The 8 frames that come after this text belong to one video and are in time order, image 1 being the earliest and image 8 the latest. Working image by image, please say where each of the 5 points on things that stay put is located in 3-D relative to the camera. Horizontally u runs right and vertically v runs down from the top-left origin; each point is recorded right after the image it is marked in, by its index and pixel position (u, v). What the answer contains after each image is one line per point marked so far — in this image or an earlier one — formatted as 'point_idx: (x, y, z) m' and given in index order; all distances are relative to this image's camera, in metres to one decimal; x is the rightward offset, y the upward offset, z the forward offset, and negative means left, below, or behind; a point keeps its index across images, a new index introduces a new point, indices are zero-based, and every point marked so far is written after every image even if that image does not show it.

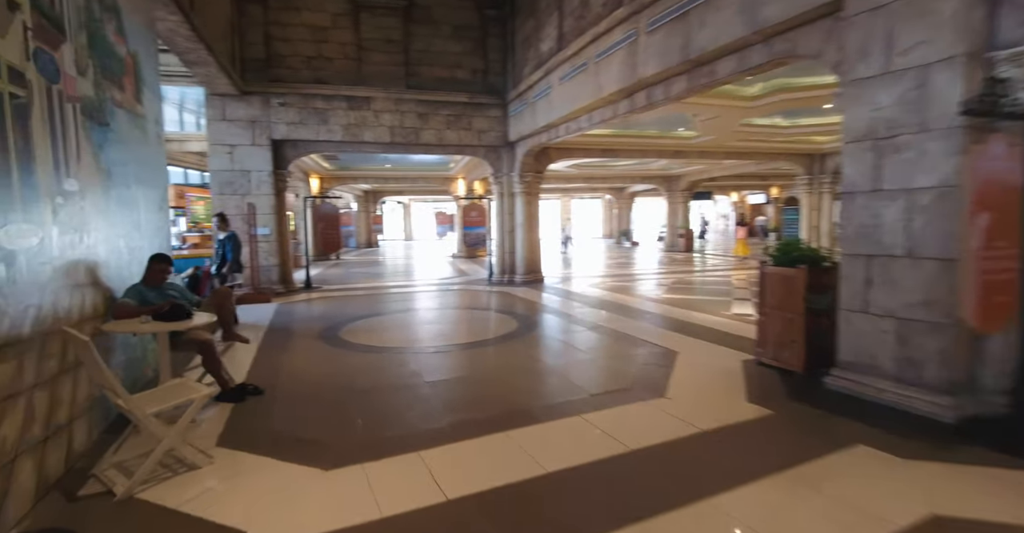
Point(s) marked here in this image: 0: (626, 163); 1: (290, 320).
0: (+4.4, +4.0, +17.7) m
1: (-3.0, -0.8, +6.3) m
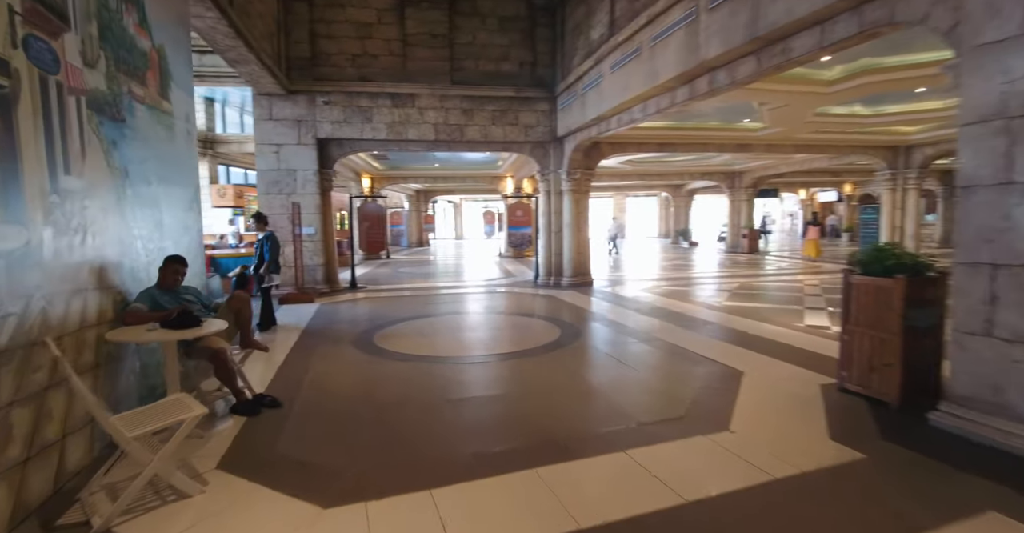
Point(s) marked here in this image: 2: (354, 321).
0: (+6.2, +3.9, +16.7) m
1: (-2.5, -0.8, +6.2) m
2: (-2.2, -0.8, +6.3) m
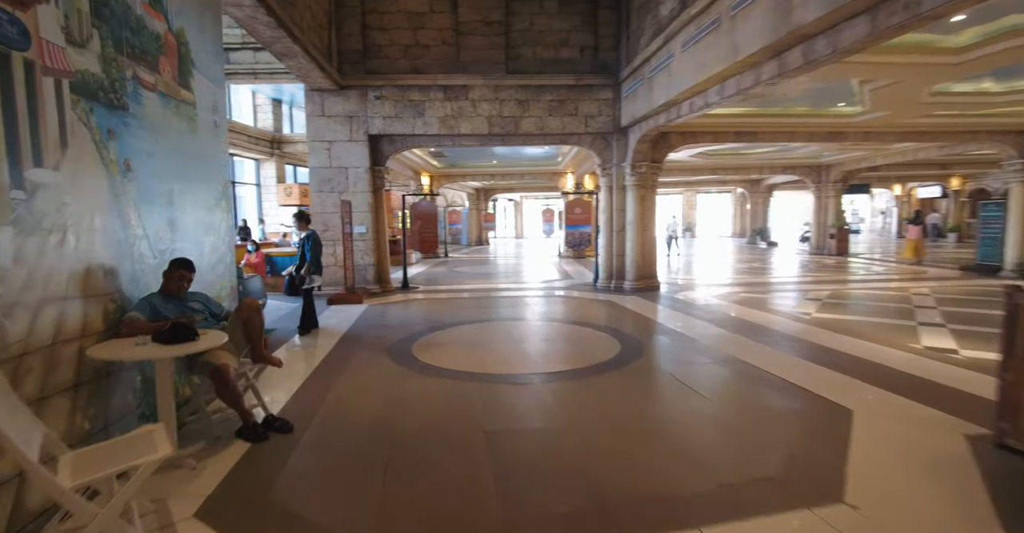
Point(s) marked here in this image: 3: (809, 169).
0: (+8.3, +3.8, +15.1) m
1: (-1.8, -0.8, +5.9) m
2: (-1.5, -0.8, +5.9) m
3: (+12.6, +4.2, +19.6) m
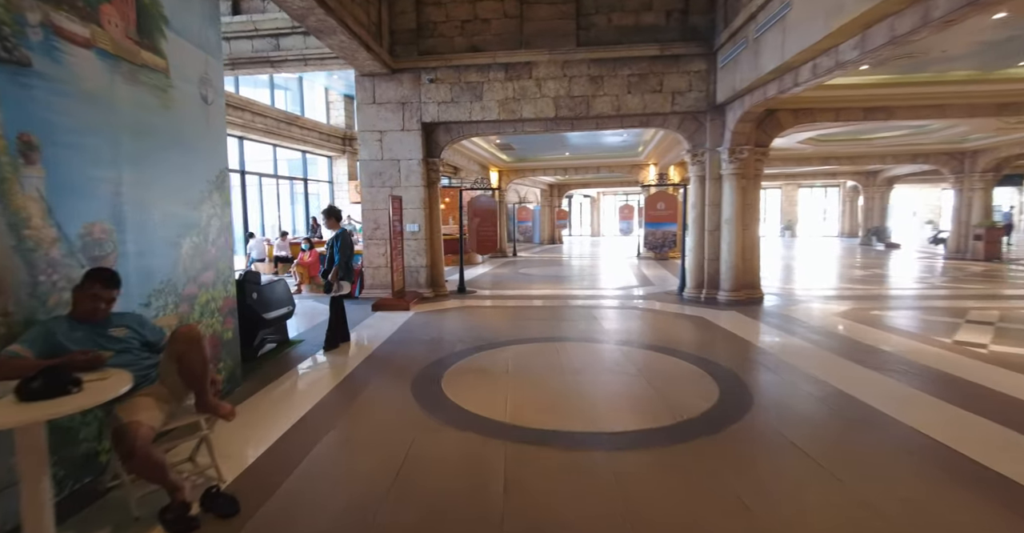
0: (+10.4, +3.6, +12.5) m
1: (-1.1, -0.8, +5.2) m
2: (-0.8, -0.8, +5.1) m
3: (+15.4, +3.9, +16.2) m
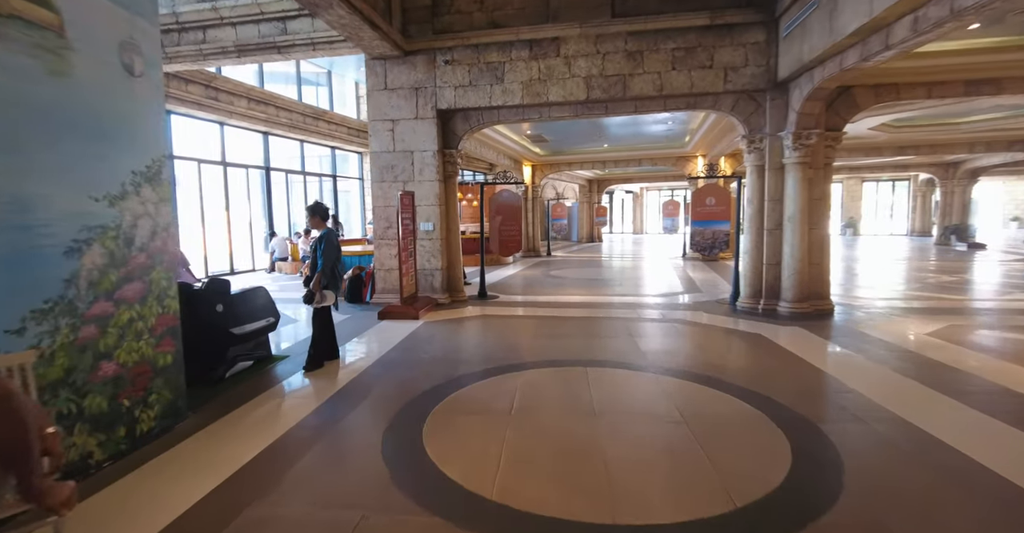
0: (+11.2, +3.5, +10.8) m
1: (-1.0, -0.9, +4.5) m
2: (-0.7, -0.9, +4.4) m
3: (+16.5, +3.8, +14.0) m
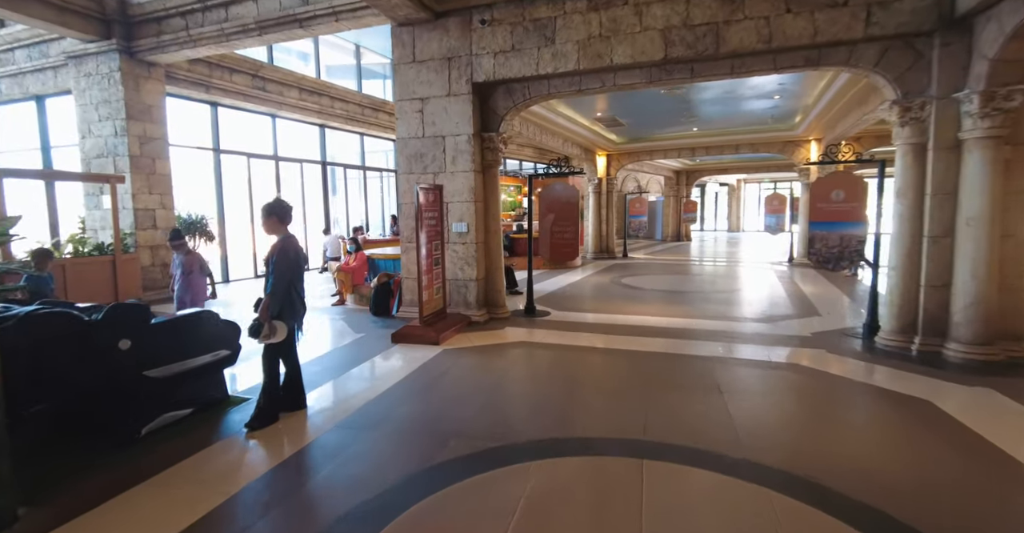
0: (+12.4, +3.2, +7.4) m
1: (-0.8, -1.0, +3.3) m
2: (-0.5, -1.0, +3.2) m
3: (+18.2, +3.4, +9.6) m
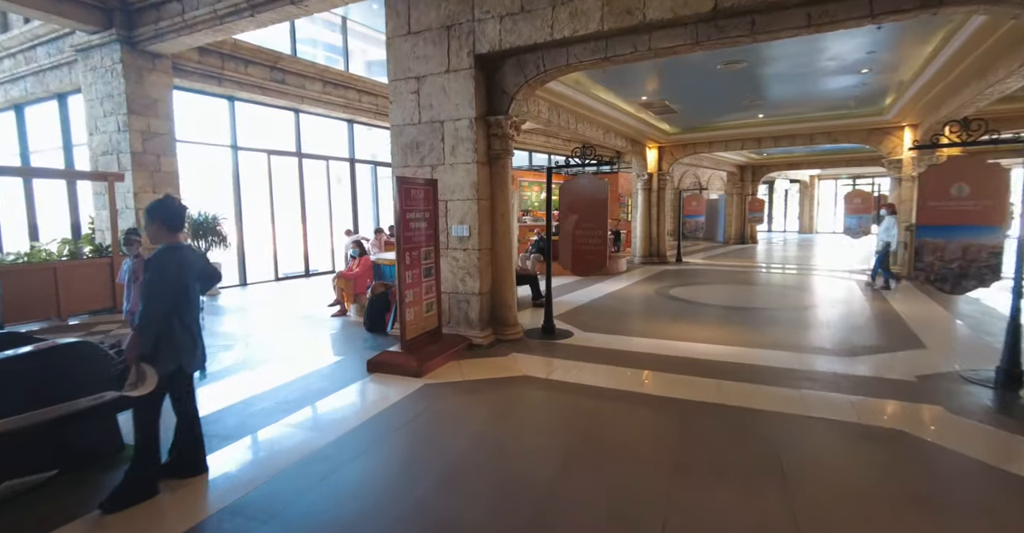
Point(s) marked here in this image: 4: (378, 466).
0: (+12.7, +2.9, +4.9) m
1: (-0.9, -1.1, +2.5) m
2: (-0.7, -1.1, +2.3) m
3: (+18.7, +3.0, +6.5) m
4: (-0.6, -1.1, +2.7) m
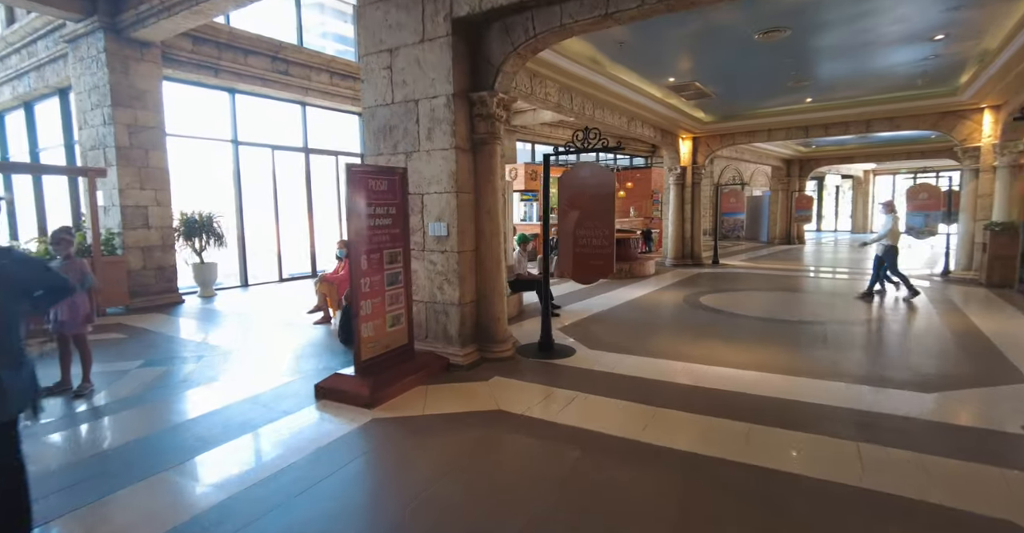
0: (+12.6, +2.8, +3.2) m
1: (-1.2, -1.2, +1.8) m
2: (-0.9, -1.2, +1.7) m
3: (+18.7, +2.8, +4.4) m
4: (-0.9, -1.1, +2.0) m
